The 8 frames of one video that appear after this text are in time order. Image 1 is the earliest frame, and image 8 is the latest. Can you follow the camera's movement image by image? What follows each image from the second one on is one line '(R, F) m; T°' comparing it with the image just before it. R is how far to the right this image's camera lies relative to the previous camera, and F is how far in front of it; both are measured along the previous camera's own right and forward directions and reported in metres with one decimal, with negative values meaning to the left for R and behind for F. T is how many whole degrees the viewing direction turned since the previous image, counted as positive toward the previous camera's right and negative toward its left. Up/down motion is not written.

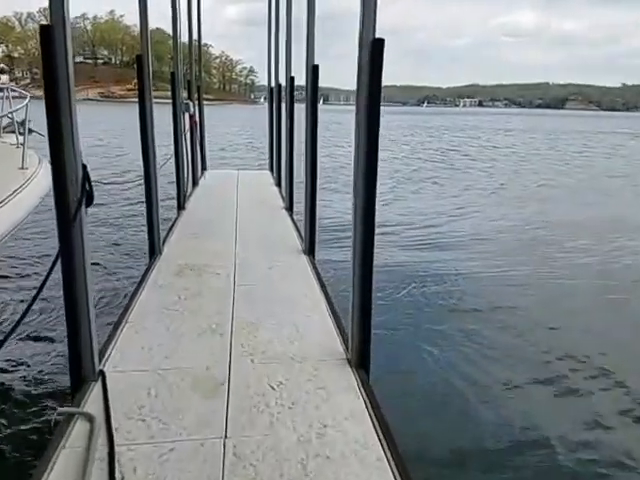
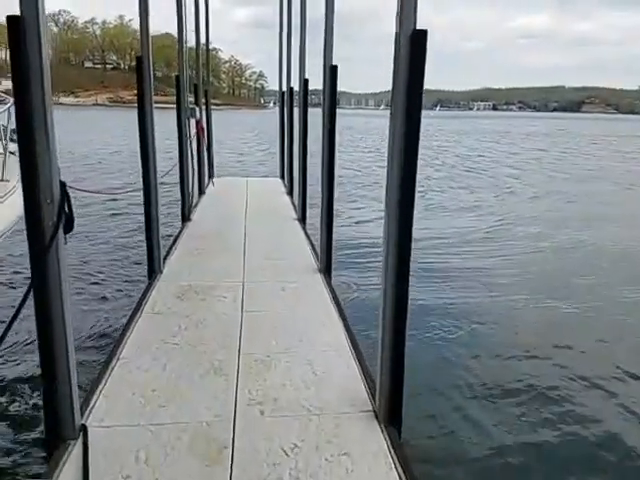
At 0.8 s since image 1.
(-0.1, +0.4) m; -1°
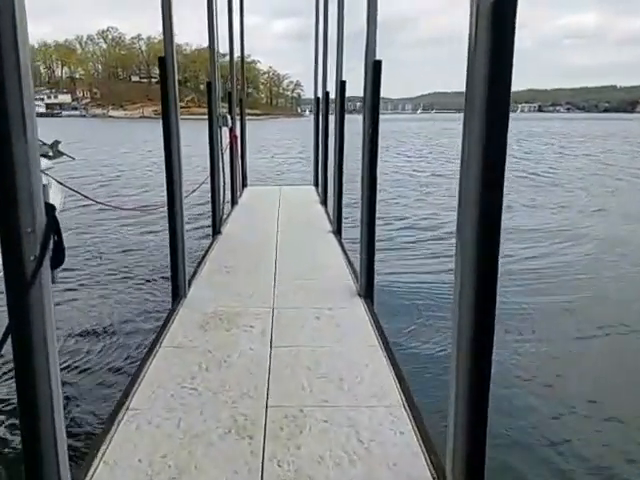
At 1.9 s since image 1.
(-0.1, +0.5) m; -5°
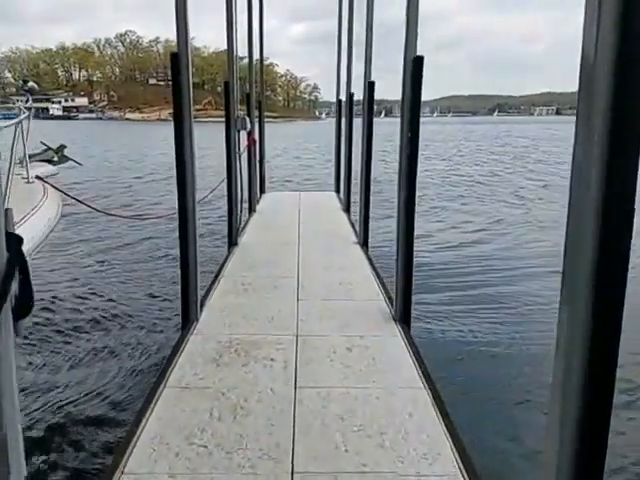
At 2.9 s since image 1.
(-0.1, +0.4) m; -2°
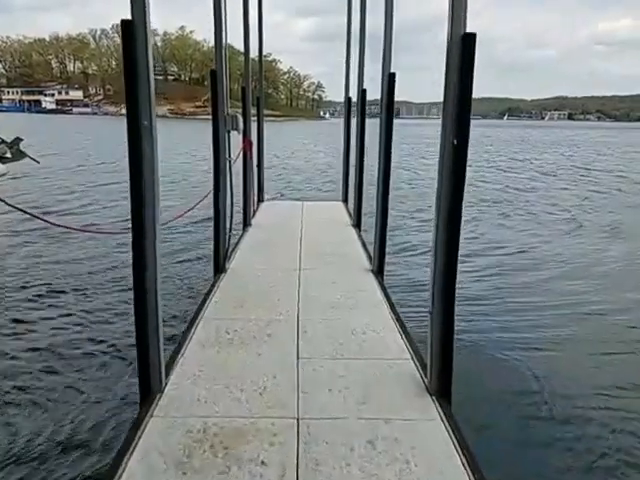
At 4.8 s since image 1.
(-0.1, +0.8) m; 0°
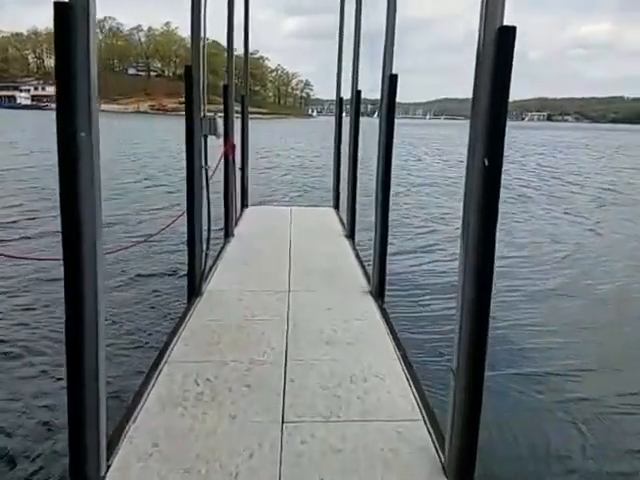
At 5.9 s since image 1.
(0.0, +0.5) m; +2°
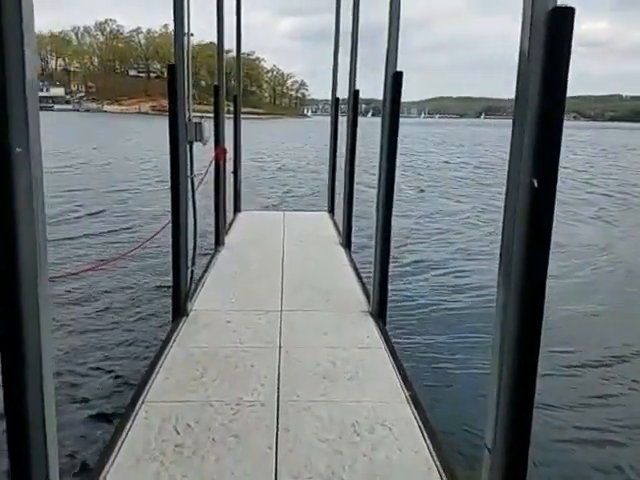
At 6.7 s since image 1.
(0.0, +0.3) m; +1°
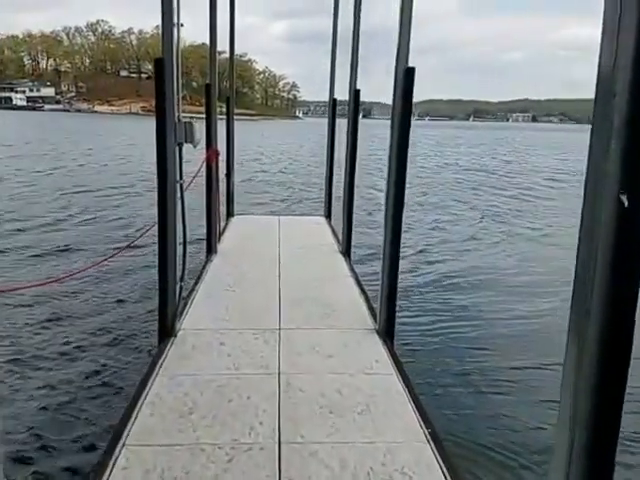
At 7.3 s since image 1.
(-0.1, +0.3) m; +1°
